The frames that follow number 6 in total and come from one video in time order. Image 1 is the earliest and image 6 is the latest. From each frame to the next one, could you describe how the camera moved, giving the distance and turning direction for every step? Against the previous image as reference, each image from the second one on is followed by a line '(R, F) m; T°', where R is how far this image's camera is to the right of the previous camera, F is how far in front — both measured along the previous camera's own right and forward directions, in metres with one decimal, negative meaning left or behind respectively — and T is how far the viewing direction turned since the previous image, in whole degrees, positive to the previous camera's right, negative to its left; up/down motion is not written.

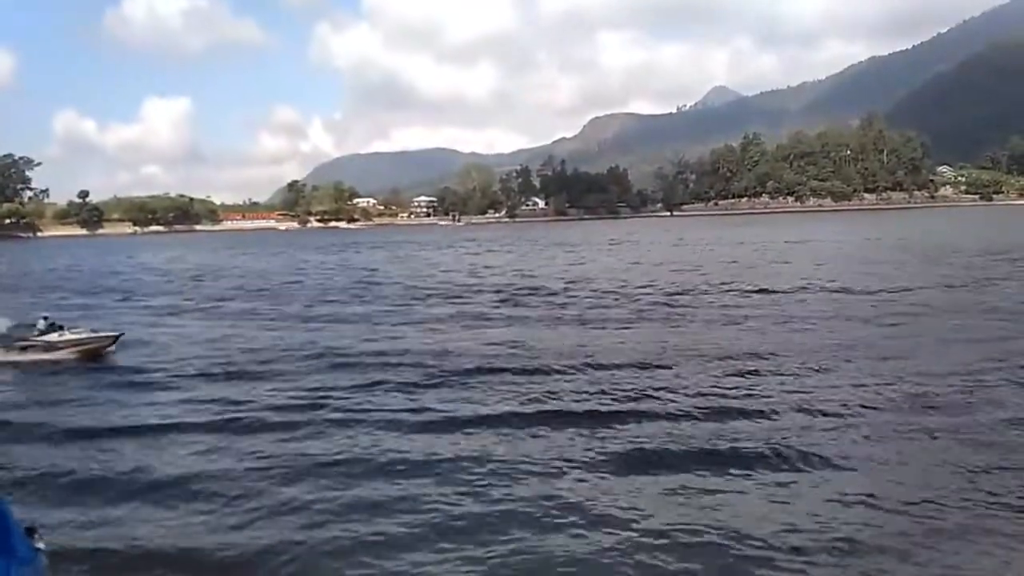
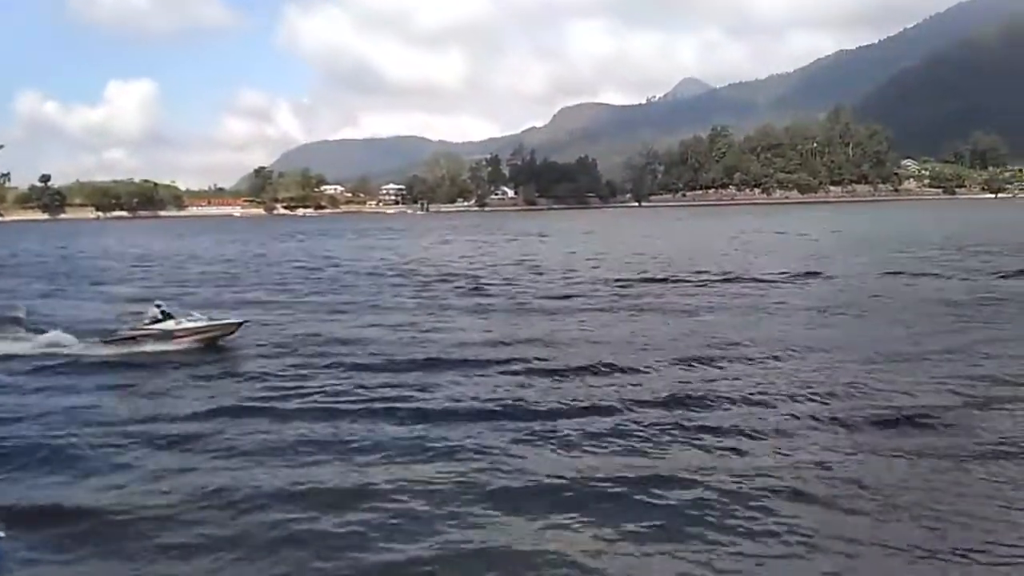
(0.0, 0.0) m; +2°
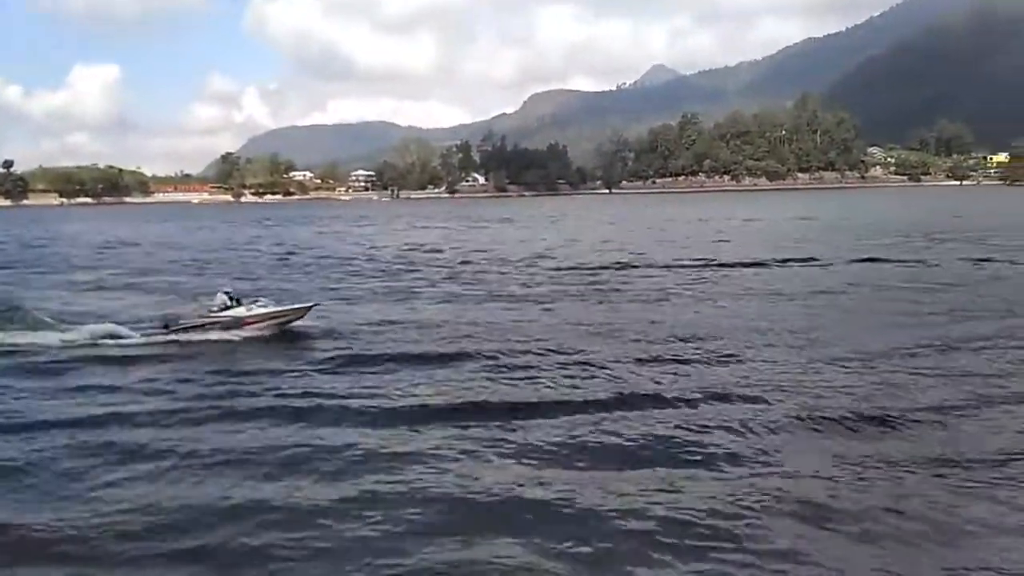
(0.0, -0.1) m; +2°
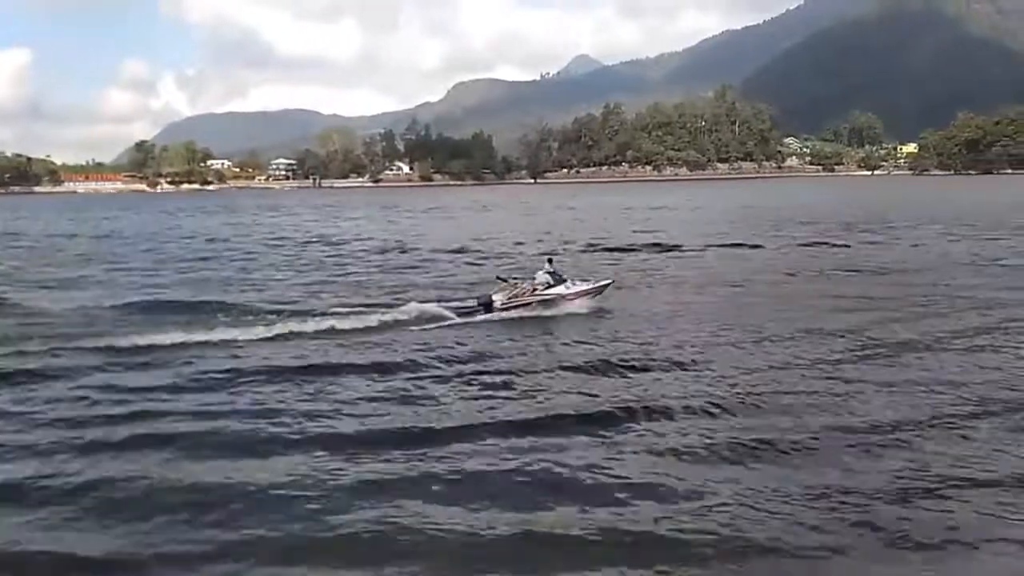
(-0.1, -0.1) m; +5°
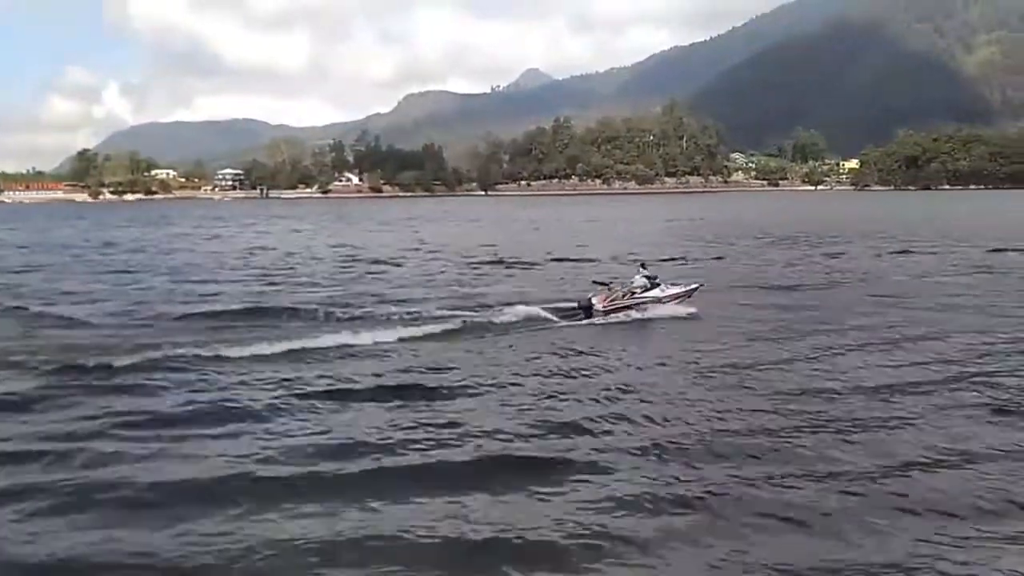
(0.0, +0.1) m; +3°
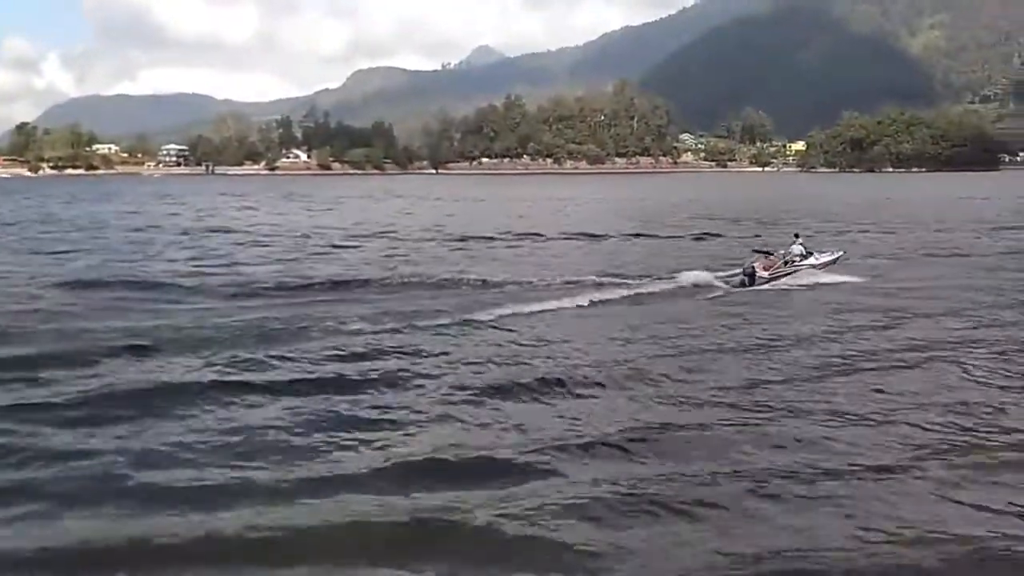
(0.0, +0.2) m; +3°
